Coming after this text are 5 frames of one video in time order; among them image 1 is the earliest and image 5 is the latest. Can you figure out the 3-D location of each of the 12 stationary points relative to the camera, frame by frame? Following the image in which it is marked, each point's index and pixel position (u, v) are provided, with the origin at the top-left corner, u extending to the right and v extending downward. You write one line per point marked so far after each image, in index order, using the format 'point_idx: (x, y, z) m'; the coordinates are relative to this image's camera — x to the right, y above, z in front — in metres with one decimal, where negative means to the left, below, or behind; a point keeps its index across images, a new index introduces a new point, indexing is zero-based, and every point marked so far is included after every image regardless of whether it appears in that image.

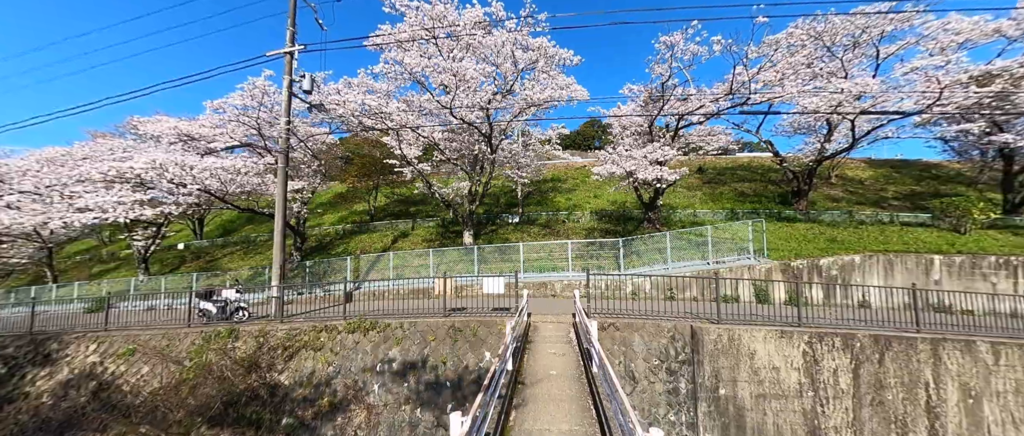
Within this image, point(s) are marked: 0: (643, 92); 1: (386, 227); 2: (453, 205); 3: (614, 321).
0: (+3.9, +3.7, +10.9) m
1: (-5.4, -0.4, +15.8) m
2: (-2.1, +0.5, +13.1) m
3: (+2.0, -2.0, +7.2) m
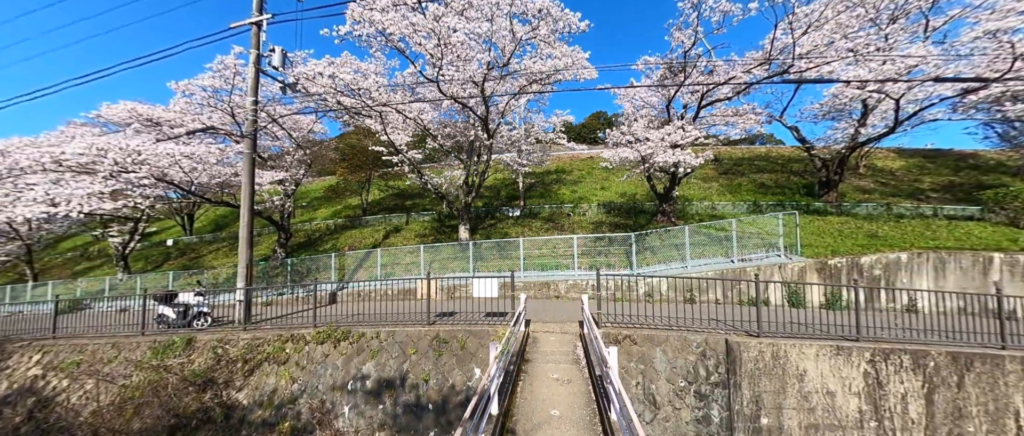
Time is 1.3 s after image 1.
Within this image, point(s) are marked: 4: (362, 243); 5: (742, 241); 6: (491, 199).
0: (+3.9, +3.9, +9.6) m
1: (-5.3, -0.2, +14.8) m
2: (-2.0, +0.7, +11.9) m
3: (+1.9, -1.9, +6.0) m
4: (-5.2, -0.9, +12.9) m
5: (+6.9, -0.6, +11.2) m
6: (-0.9, +1.0, +17.5) m
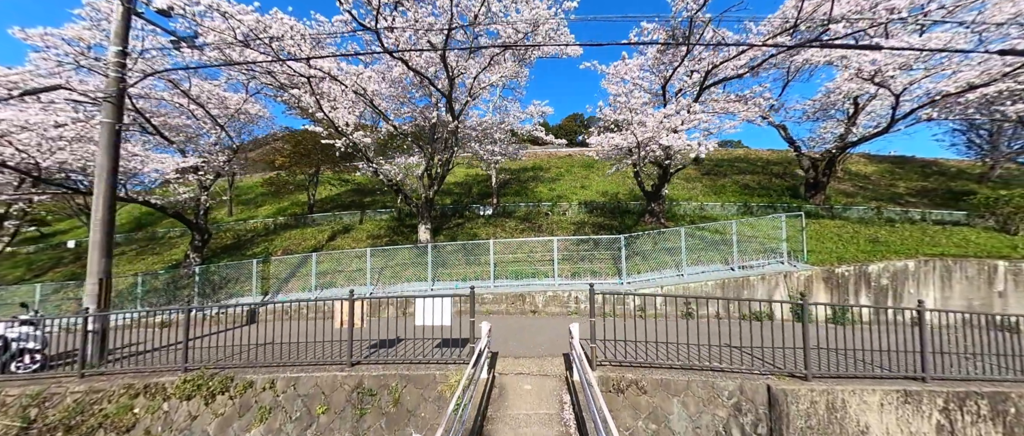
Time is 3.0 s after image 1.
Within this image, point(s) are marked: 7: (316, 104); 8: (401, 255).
0: (+3.2, +3.9, +8.1) m
1: (-6.3, -0.1, +12.6) m
2: (-2.9, +0.8, +10.0) m
3: (+1.4, -1.9, +4.3) m
4: (-6.1, -0.8, +10.7) m
5: (+6.1, -0.7, +9.8) m
6: (-2.1, +1.0, +15.6) m
7: (-4.4, +2.6, +8.5) m
8: (-2.6, -0.9, +8.7) m
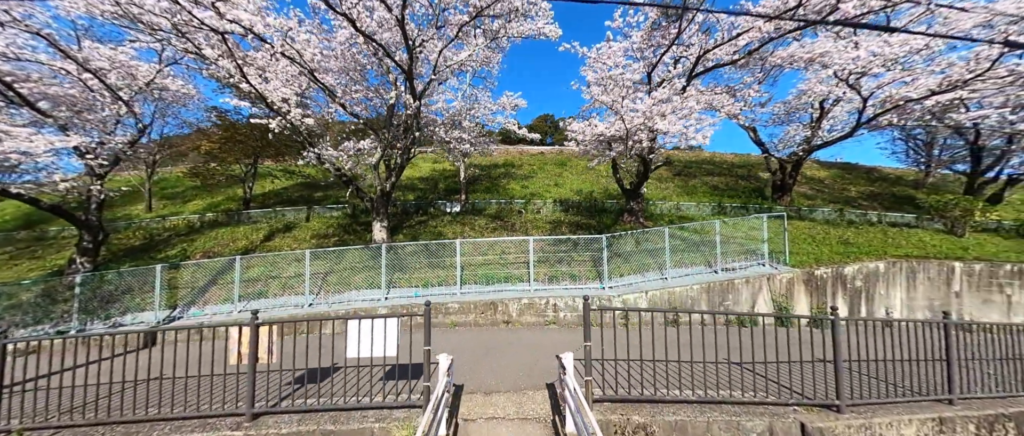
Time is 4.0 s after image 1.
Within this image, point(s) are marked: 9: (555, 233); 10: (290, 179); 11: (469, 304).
0: (+2.6, +3.9, +7.3) m
1: (-7.3, 0.0, +10.9) m
2: (-3.6, +0.8, +8.6) m
3: (+1.2, -1.8, +3.3) m
4: (-6.9, -0.7, +9.0) m
5: (+5.3, -0.7, +9.3) m
6: (-3.4, +1.0, +14.3) m
7: (-5.0, +2.7, +6.9) m
8: (-3.3, -0.8, +7.4) m
9: (+1.1, -0.4, +9.9) m
10: (-8.9, +1.6, +14.9) m
11: (-0.8, -1.7, +7.1) m
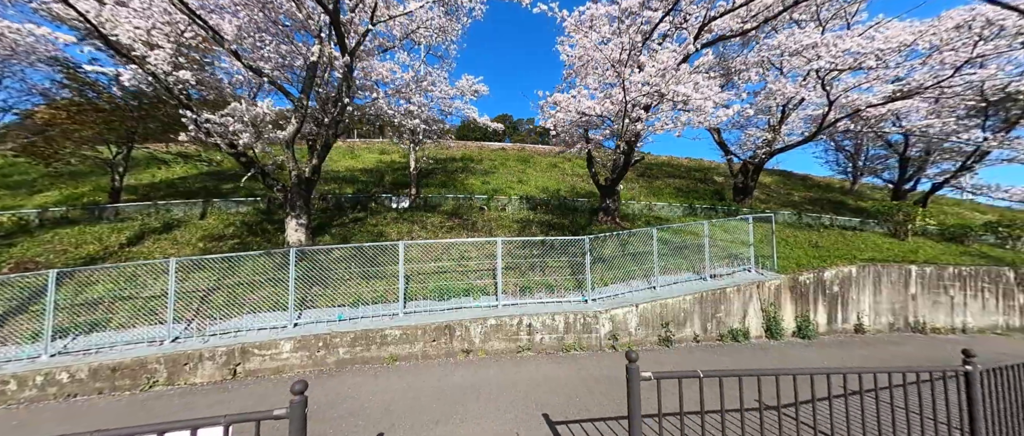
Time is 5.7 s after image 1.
0: (+2.1, +4.0, +6.0) m
1: (-8.2, +0.1, +8.3) m
2: (-4.3, +0.9, +6.5) m
3: (+1.1, -1.7, +1.8) m
4: (-7.6, -0.6, +6.5) m
5: (+4.4, -0.7, +8.3) m
6: (-4.8, +1.0, +12.2) m
7: (-5.5, +2.8, +4.7) m
8: (-3.8, -0.7, +5.3) m
9: (+0.2, -0.4, +8.3) m
10: (-10.3, +1.6, +12.0) m
11: (-1.4, -1.6, +5.3) m
